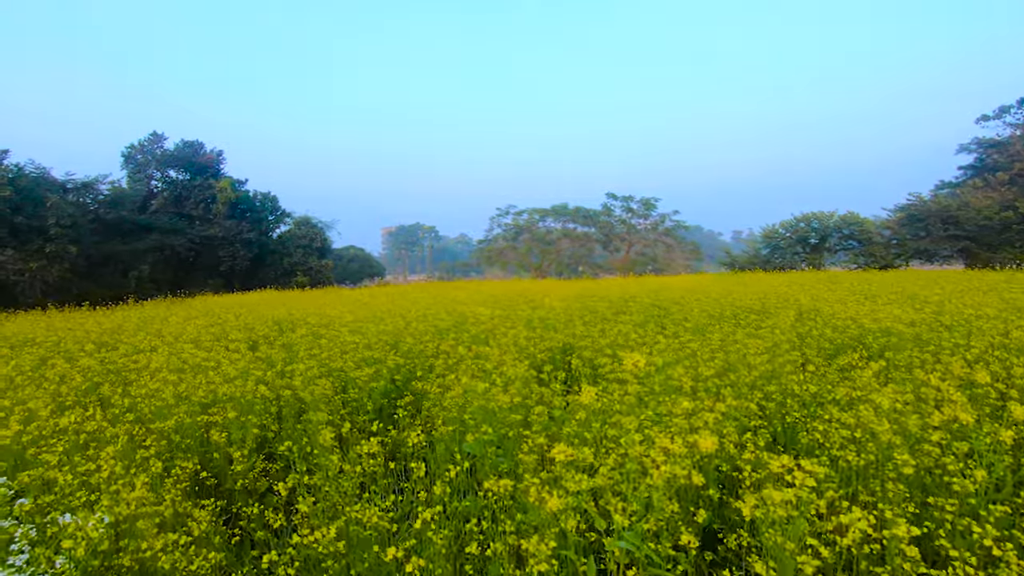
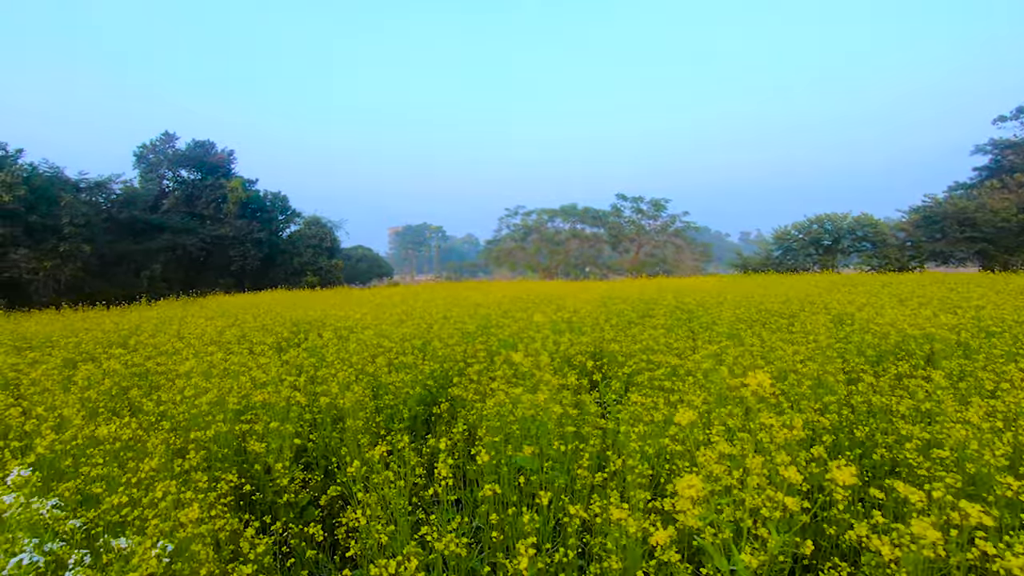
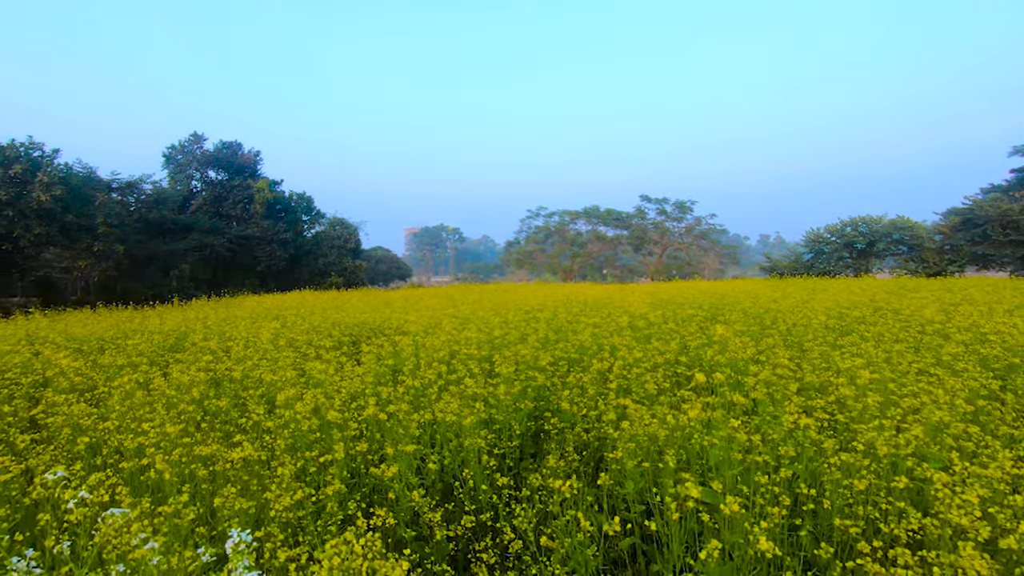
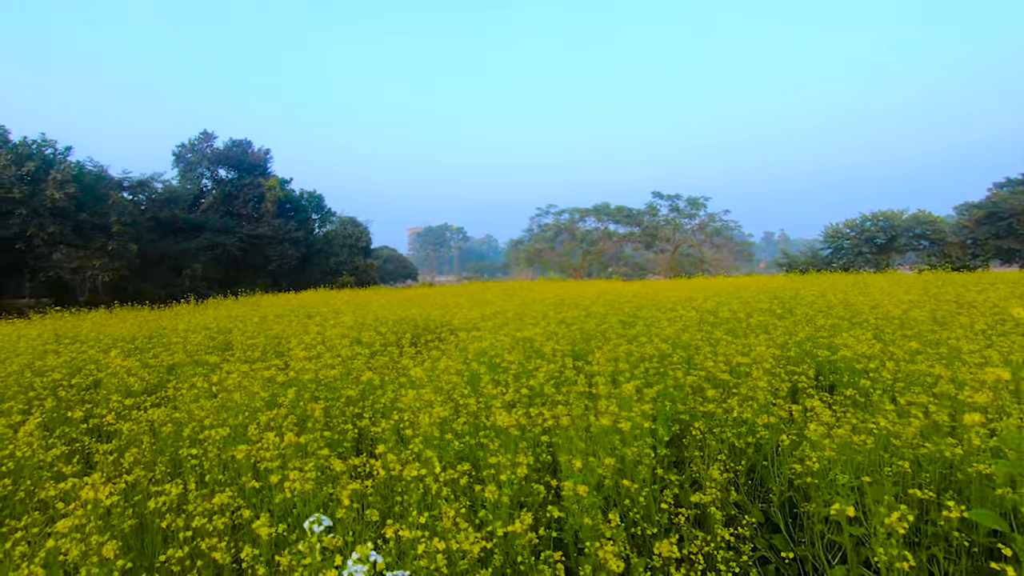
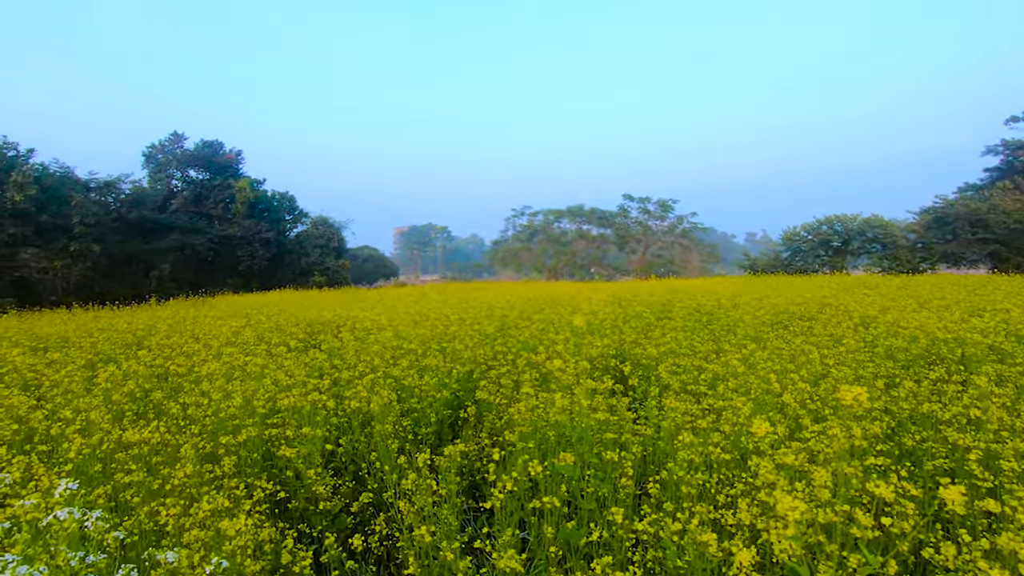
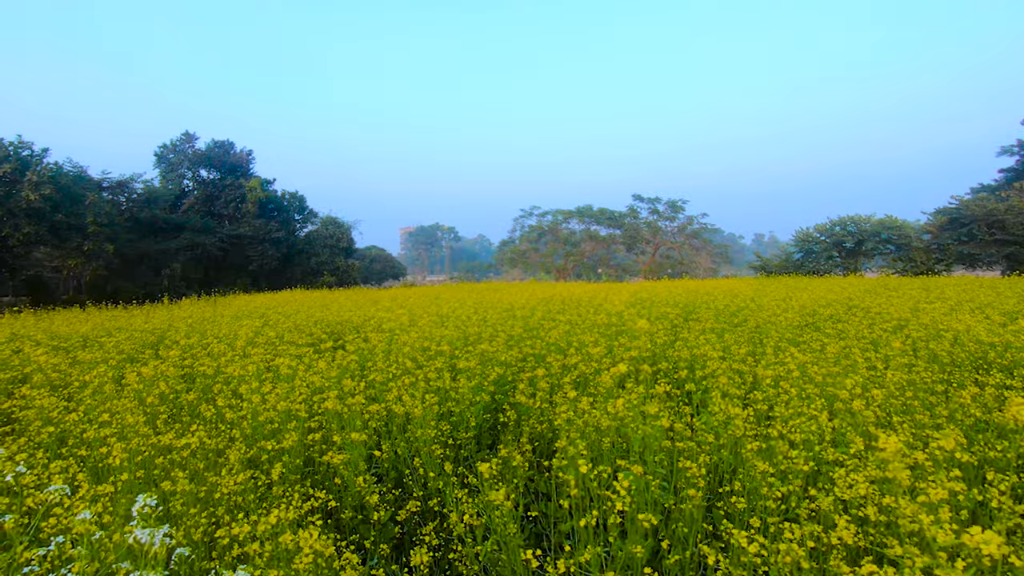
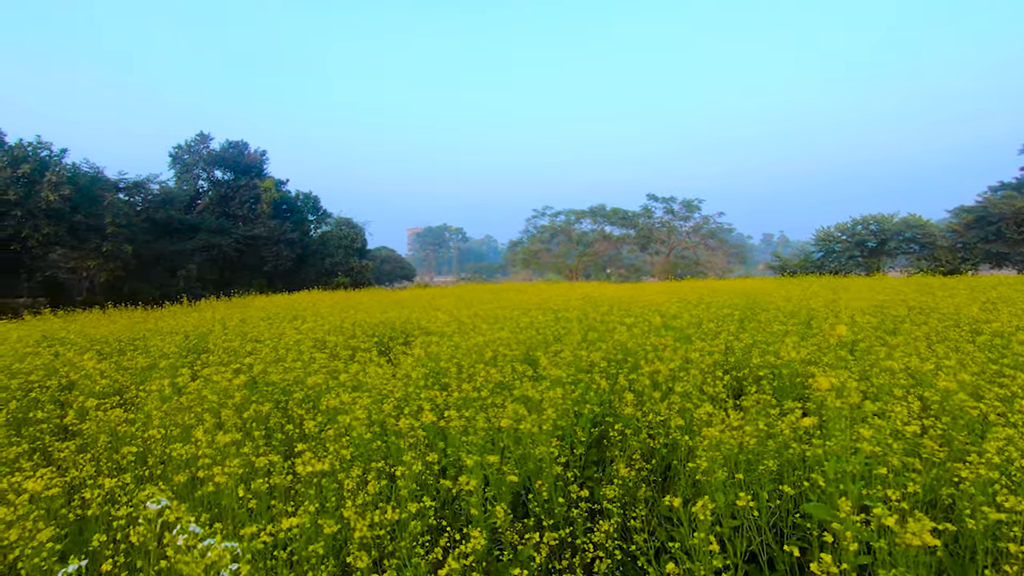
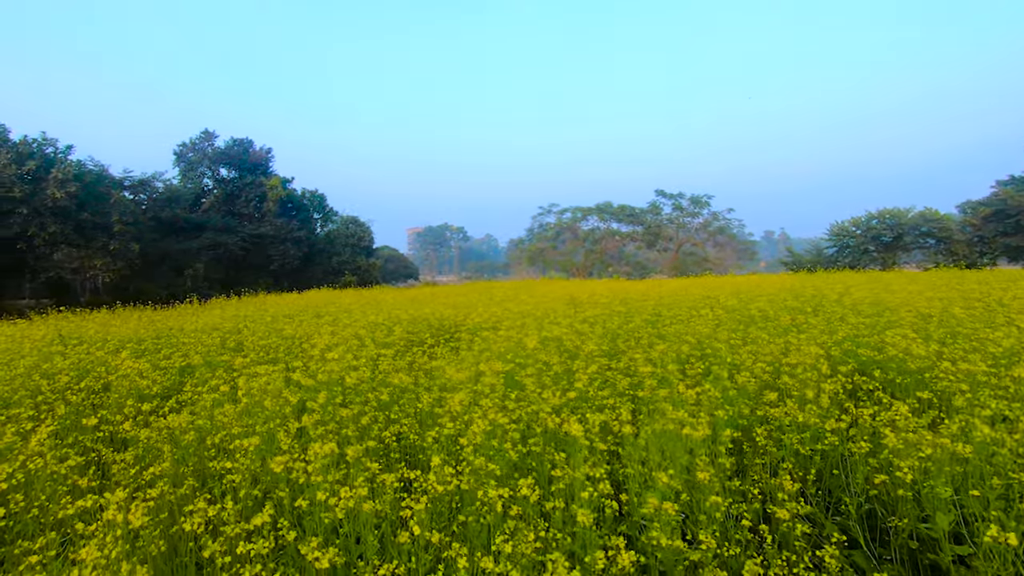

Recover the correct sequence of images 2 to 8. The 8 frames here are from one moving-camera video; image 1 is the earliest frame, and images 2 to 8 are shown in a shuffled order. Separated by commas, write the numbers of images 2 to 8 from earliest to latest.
2, 5, 6, 3, 7, 4, 8
